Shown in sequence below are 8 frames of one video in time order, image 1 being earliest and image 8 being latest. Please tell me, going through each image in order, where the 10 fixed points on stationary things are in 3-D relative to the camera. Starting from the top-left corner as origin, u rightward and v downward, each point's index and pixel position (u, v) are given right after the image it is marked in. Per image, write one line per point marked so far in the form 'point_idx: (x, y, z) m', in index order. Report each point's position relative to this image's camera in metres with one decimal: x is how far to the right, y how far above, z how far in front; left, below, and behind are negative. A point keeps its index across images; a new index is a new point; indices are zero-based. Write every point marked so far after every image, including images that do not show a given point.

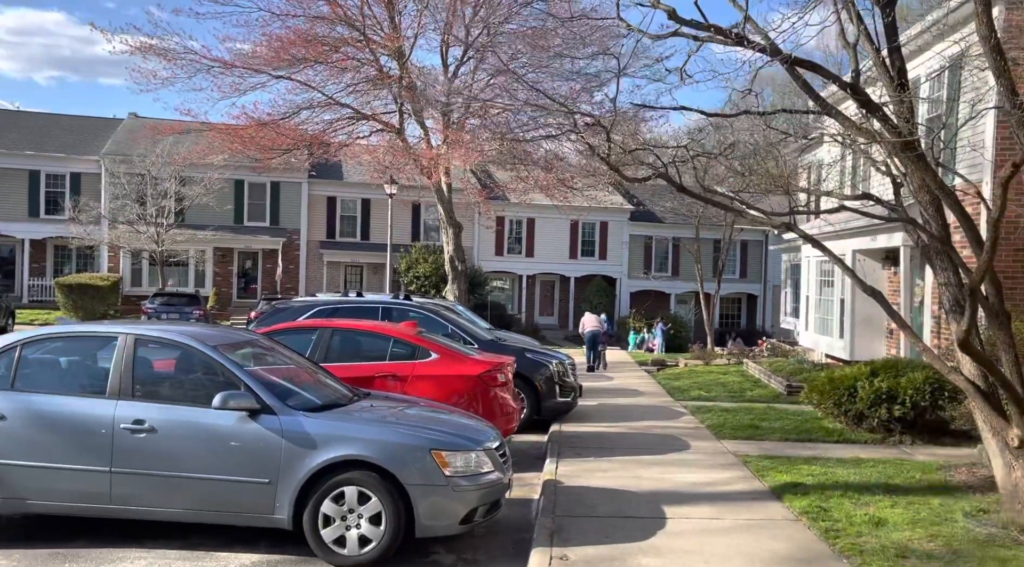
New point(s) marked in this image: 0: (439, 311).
0: (-1.0, -0.4, +11.6) m
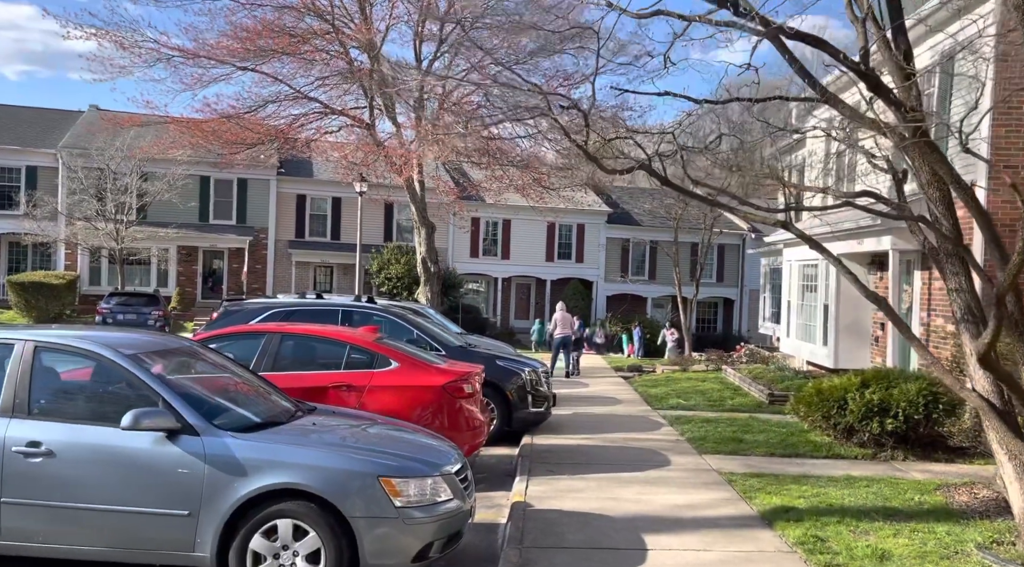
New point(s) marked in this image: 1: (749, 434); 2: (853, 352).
0: (-1.3, -0.4, +10.8) m
1: (+2.8, -1.8, +10.4) m
2: (+5.5, -1.1, +14.2) m
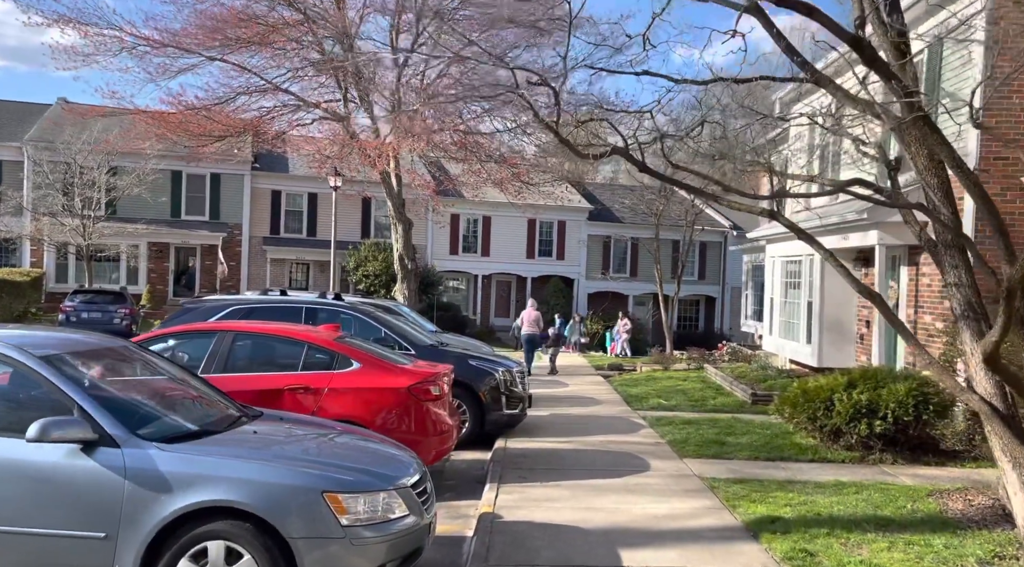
0: (-1.6, -0.4, +10.3) m
1: (+2.5, -1.7, +10.0) m
2: (+5.1, -1.0, +13.8) m
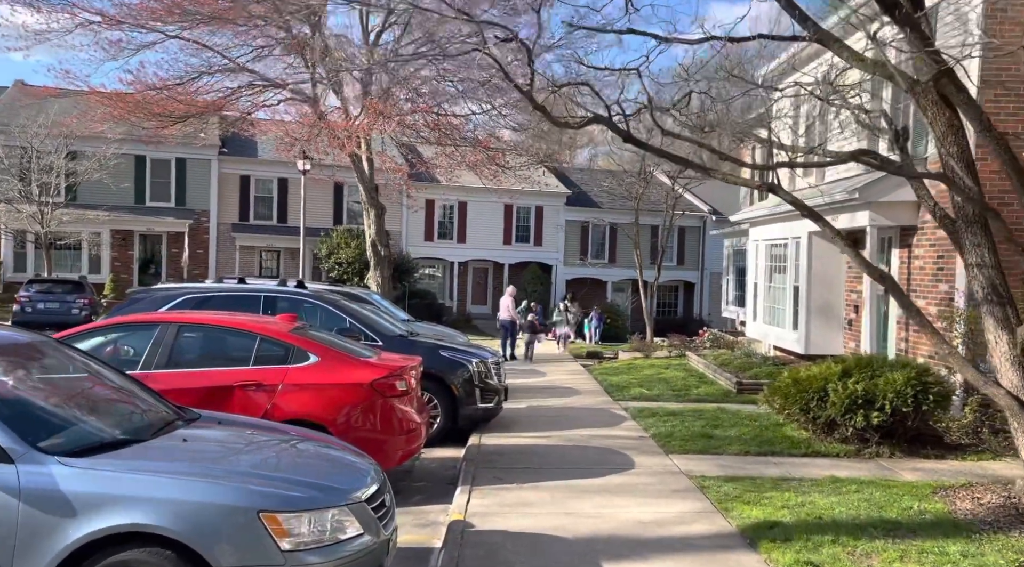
0: (-1.9, -0.2, +9.7) m
1: (+2.2, -1.6, +9.5) m
2: (+4.7, -0.8, +13.3) m
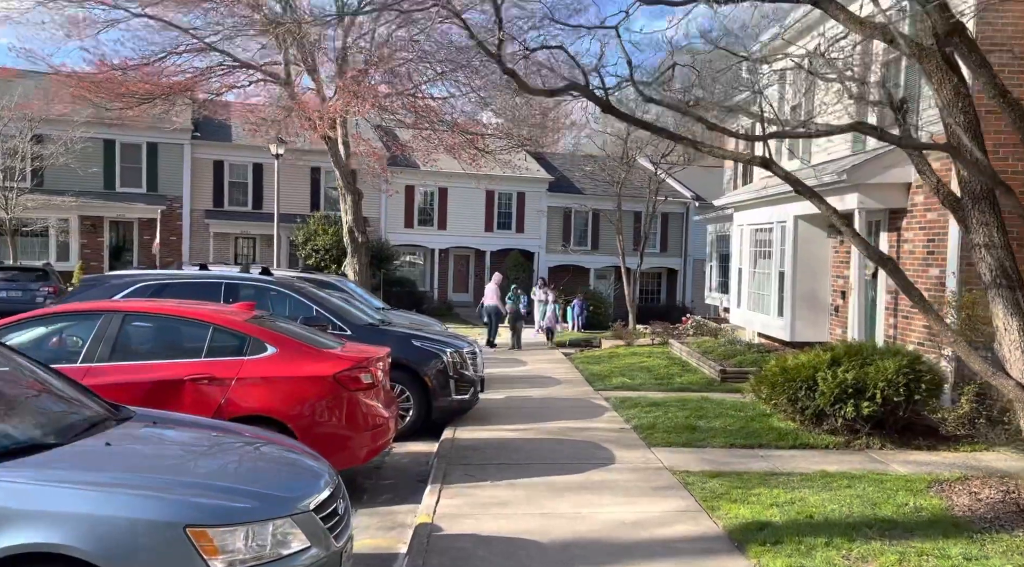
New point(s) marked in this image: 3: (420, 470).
0: (-2.2, -0.1, +9.2) m
1: (+2.0, -1.4, +9.1) m
2: (+4.4, -0.6, +13.0) m
3: (-0.8, -1.6, +7.6) m
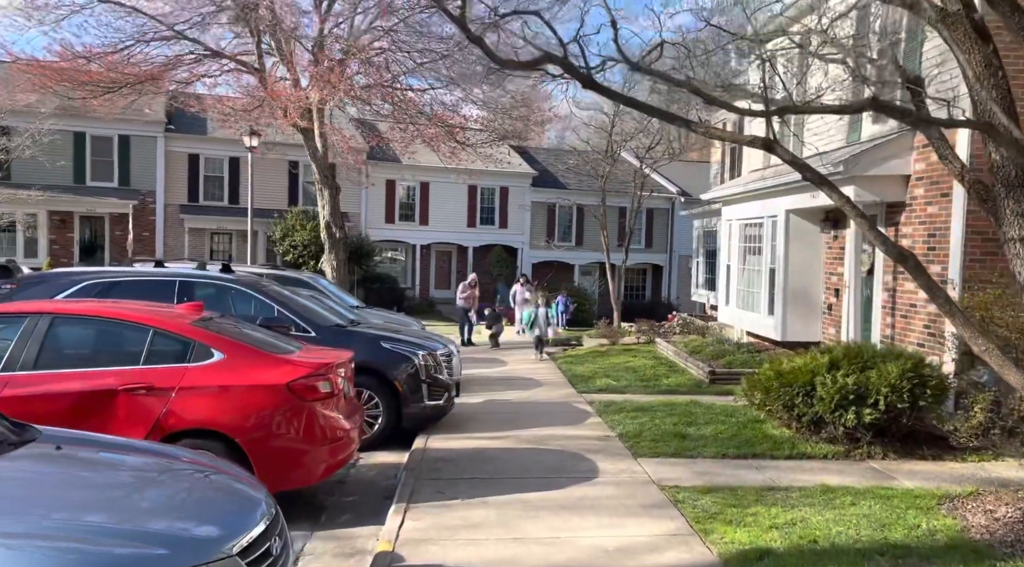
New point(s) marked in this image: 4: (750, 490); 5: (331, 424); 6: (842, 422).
0: (-2.4, 0.0, +8.6) m
1: (+1.7, -1.4, +8.6) m
2: (+4.1, -0.6, +12.5) m
3: (-1.0, -1.6, +7.0) m
4: (+1.7, -1.5, +6.3) m
5: (-1.2, -0.9, +5.9) m
6: (+2.8, -1.2, +7.4) m
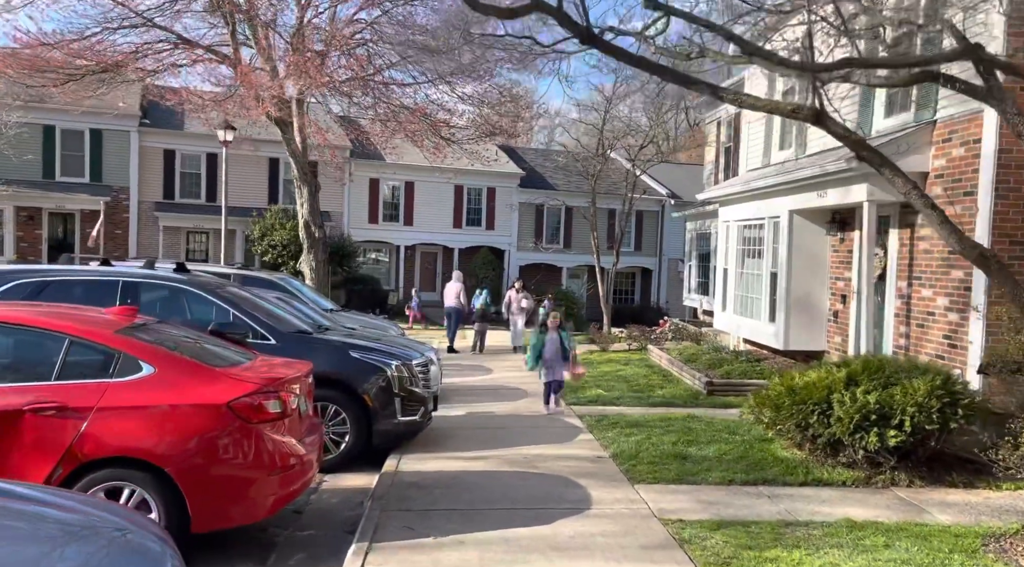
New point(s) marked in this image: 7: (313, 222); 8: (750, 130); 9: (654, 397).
0: (-2.6, -0.1, +7.7) m
1: (+1.6, -1.4, +7.8) m
2: (+3.9, -0.6, +11.7) m
3: (-1.1, -1.6, +6.1) m
4: (+1.6, -1.5, +5.5) m
5: (-1.3, -1.0, +5.1) m
6: (+2.6, -1.2, +6.6) m
7: (-4.5, +1.4, +19.8) m
8: (+4.0, +2.6, +15.0) m
9: (+1.8, -1.4, +11.1) m
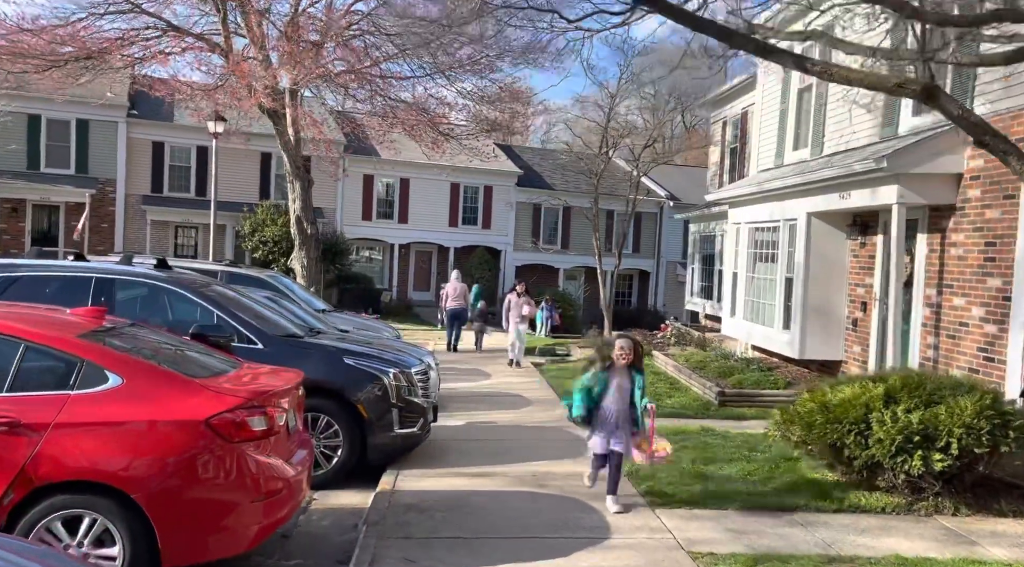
0: (-2.5, 0.0, +7.1) m
1: (+1.6, -1.5, +7.2) m
2: (+3.9, -0.7, +11.2) m
3: (-1.1, -1.6, +5.5) m
4: (+1.6, -1.6, +4.9) m
5: (-1.3, -1.0, +4.5) m
6: (+2.7, -1.3, +6.0) m
7: (-4.5, +1.4, +19.2) m
8: (+4.1, +2.5, +14.4) m
9: (+1.8, -1.5, +10.5) m
